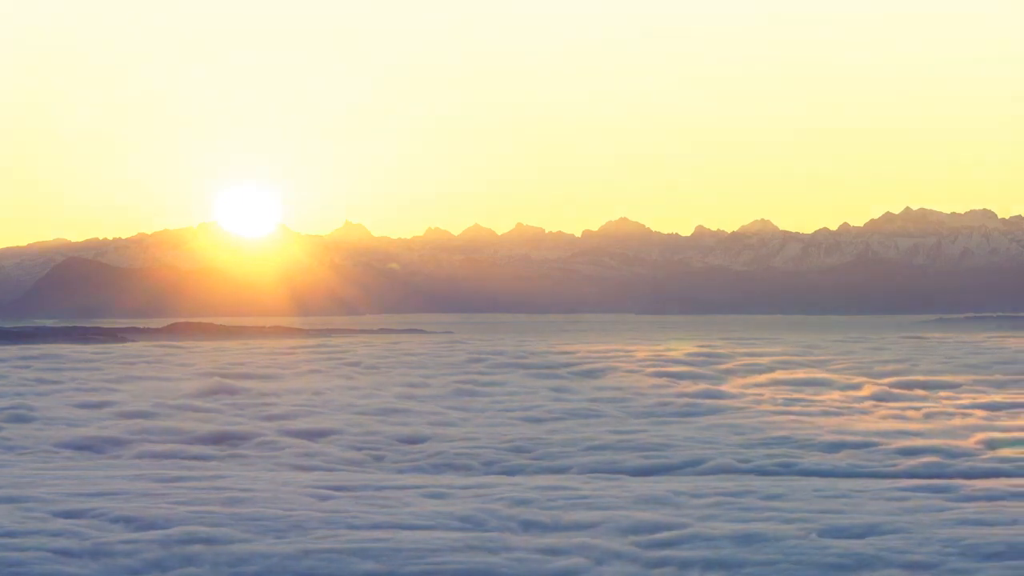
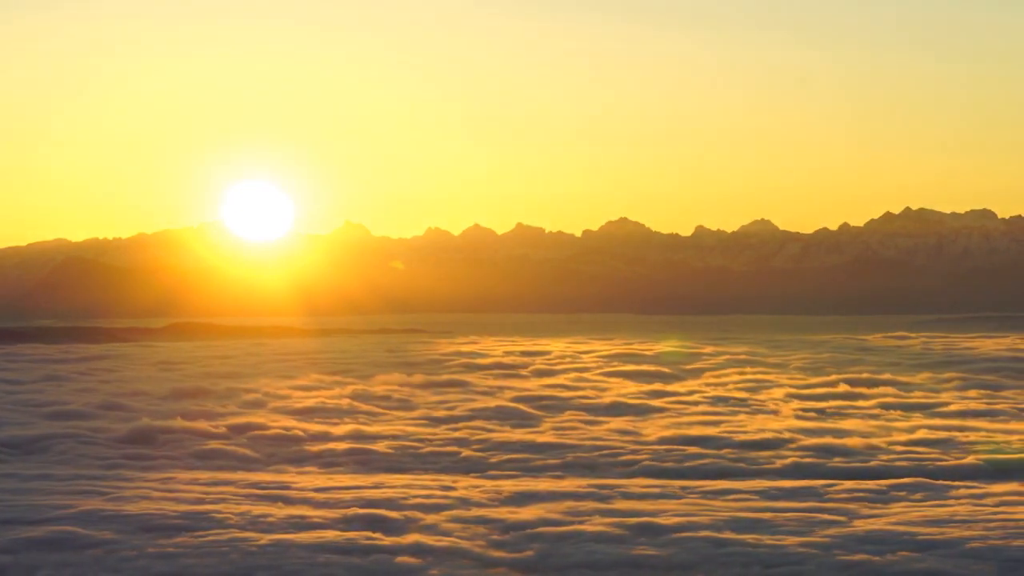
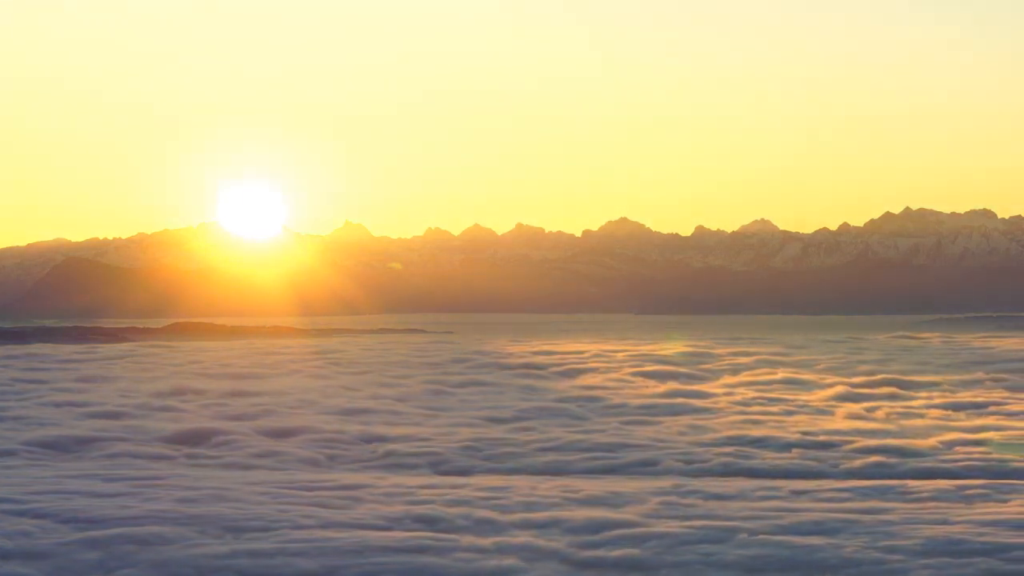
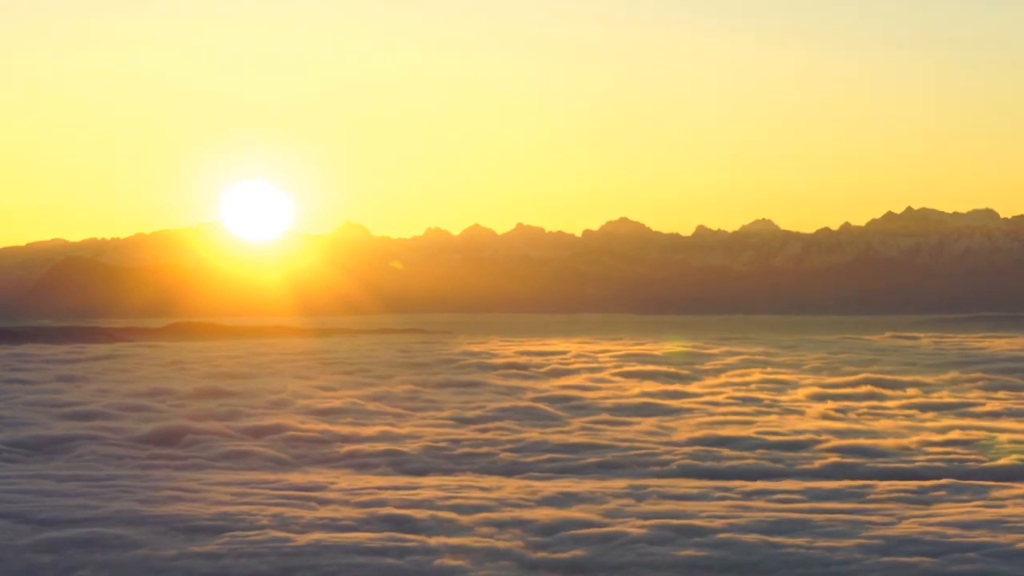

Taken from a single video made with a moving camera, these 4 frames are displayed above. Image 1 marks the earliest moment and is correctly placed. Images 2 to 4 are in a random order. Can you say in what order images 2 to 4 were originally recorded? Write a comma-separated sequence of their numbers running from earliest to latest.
3, 4, 2
